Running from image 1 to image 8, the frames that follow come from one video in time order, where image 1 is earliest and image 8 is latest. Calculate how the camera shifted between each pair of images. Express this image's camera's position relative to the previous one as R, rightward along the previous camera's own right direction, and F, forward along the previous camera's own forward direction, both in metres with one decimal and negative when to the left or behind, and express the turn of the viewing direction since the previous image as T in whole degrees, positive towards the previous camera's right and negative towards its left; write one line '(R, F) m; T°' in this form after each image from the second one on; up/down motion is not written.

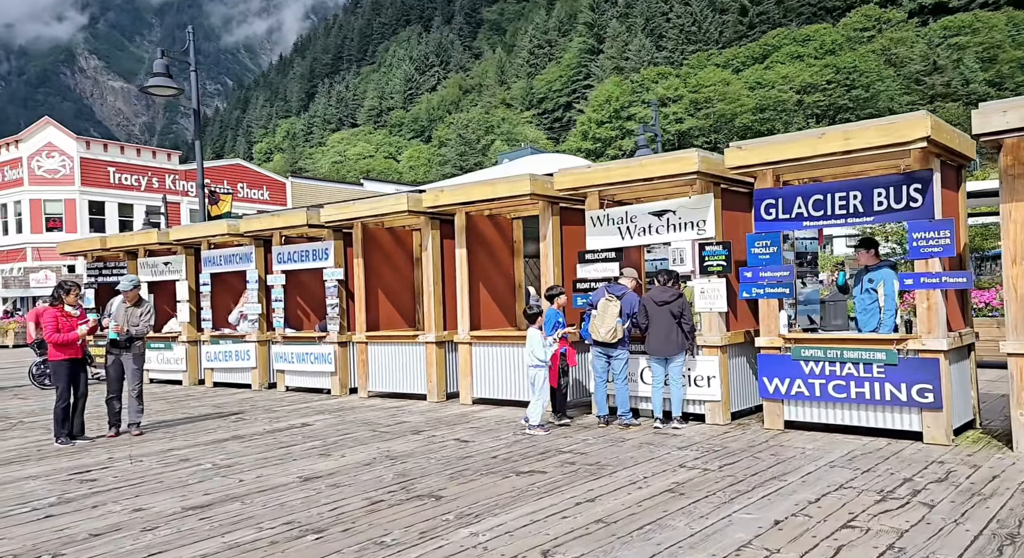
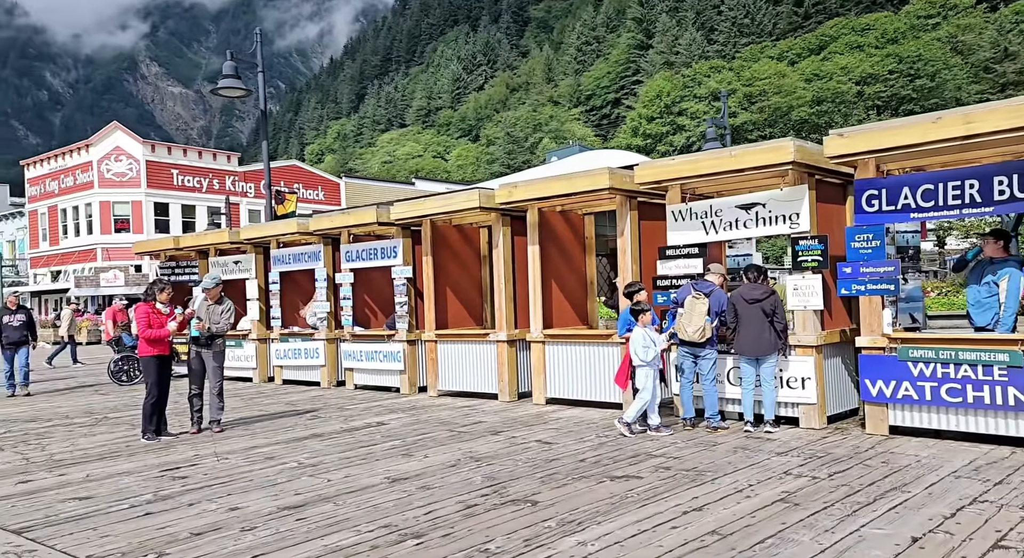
(-0.2, +0.2) m; -3°
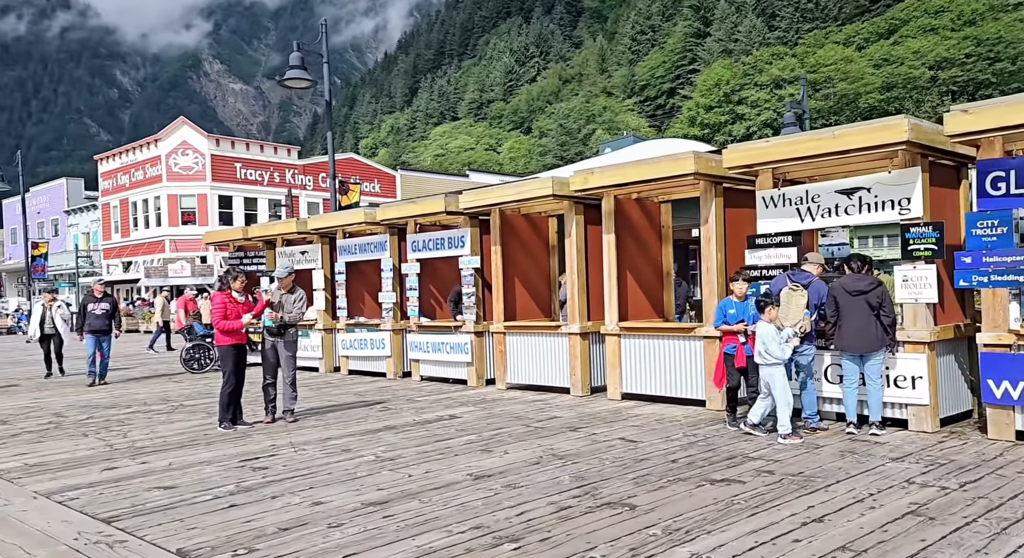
(-0.2, +0.4) m; -3°
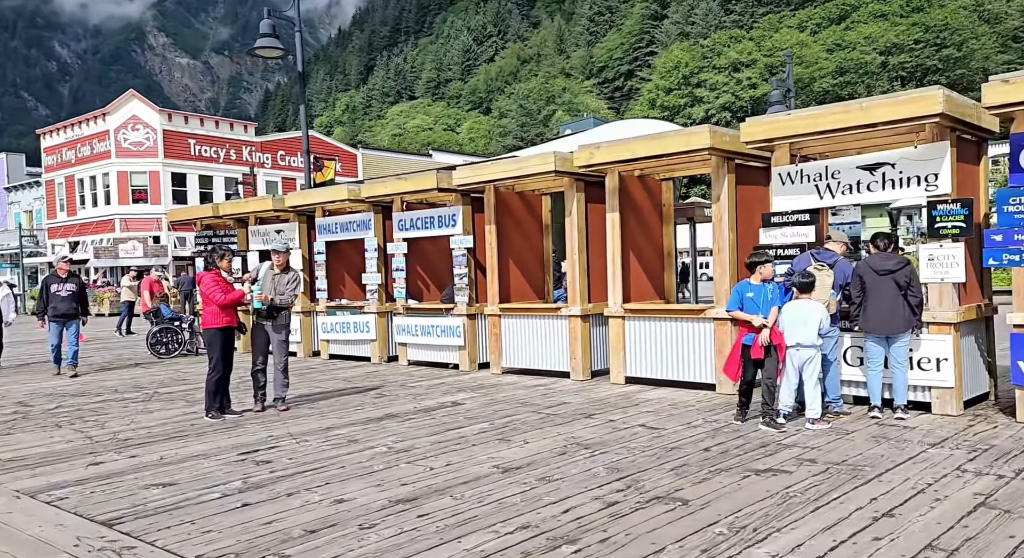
(-0.4, +0.3) m; +2°
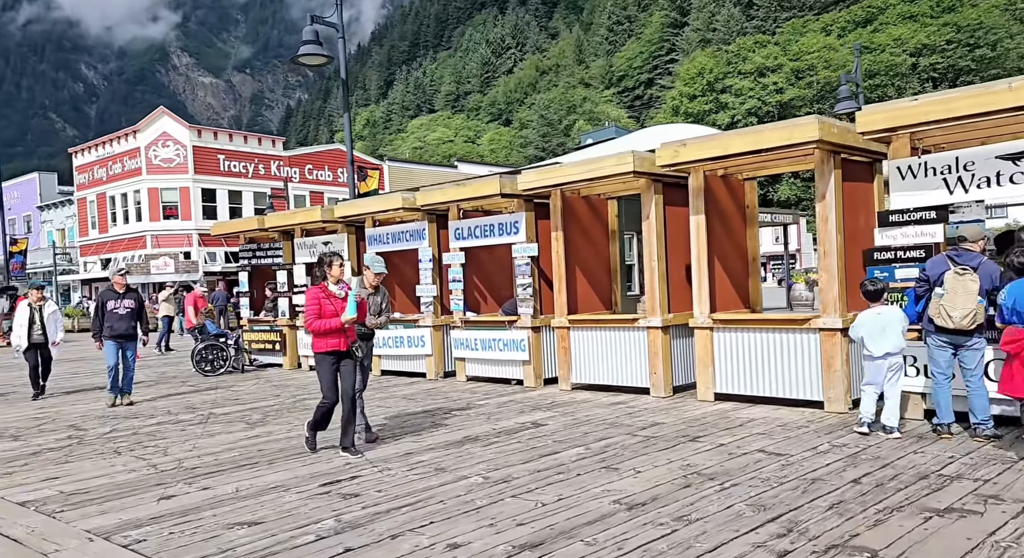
(-0.5, +0.6) m; -2°
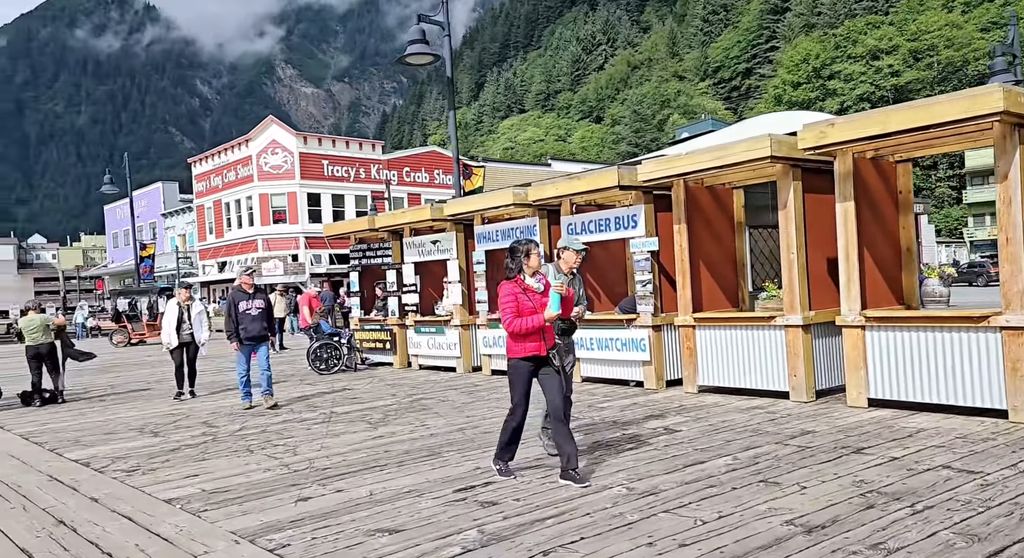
(-0.3, +0.6) m; -6°
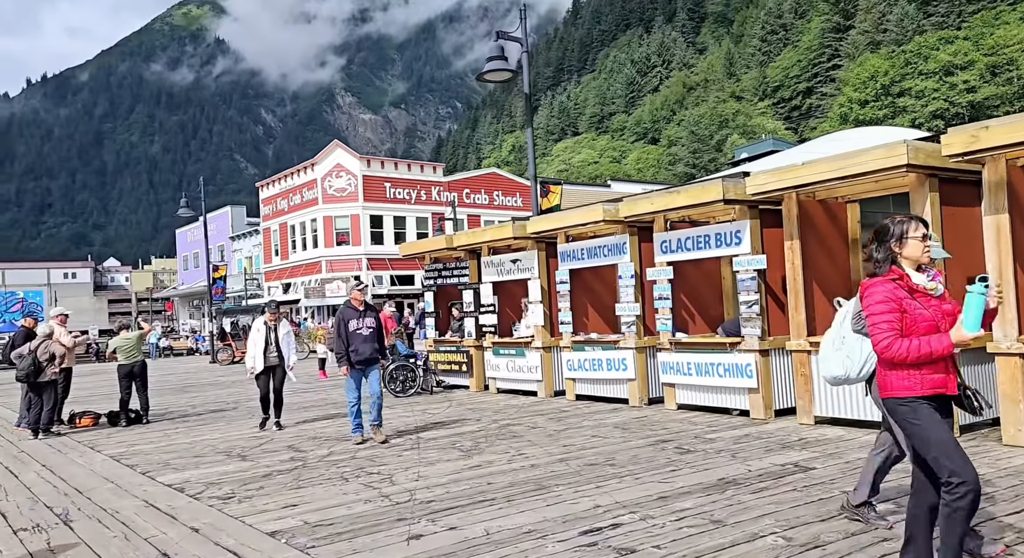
(-0.4, +0.7) m; -4°
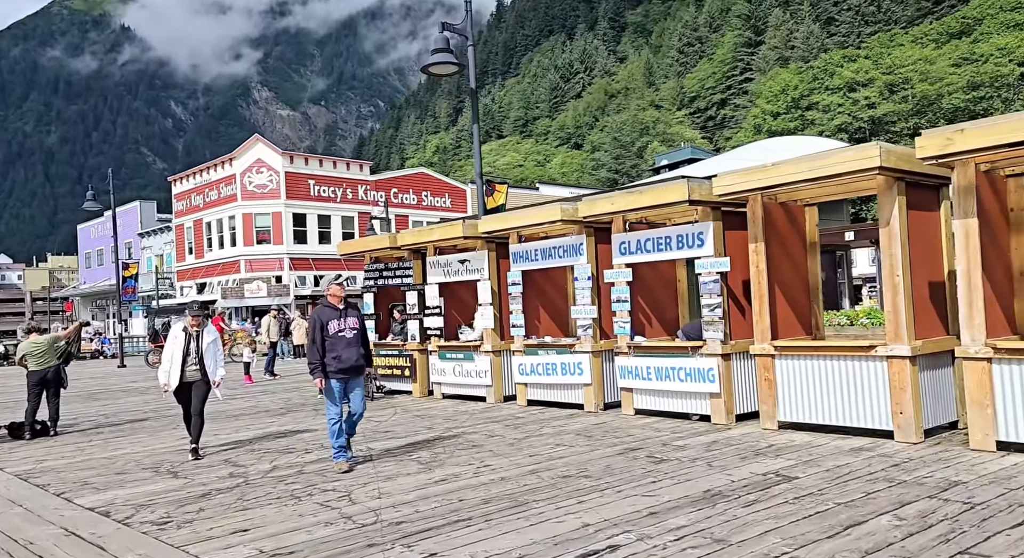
(-0.3, +0.4) m; +4°
